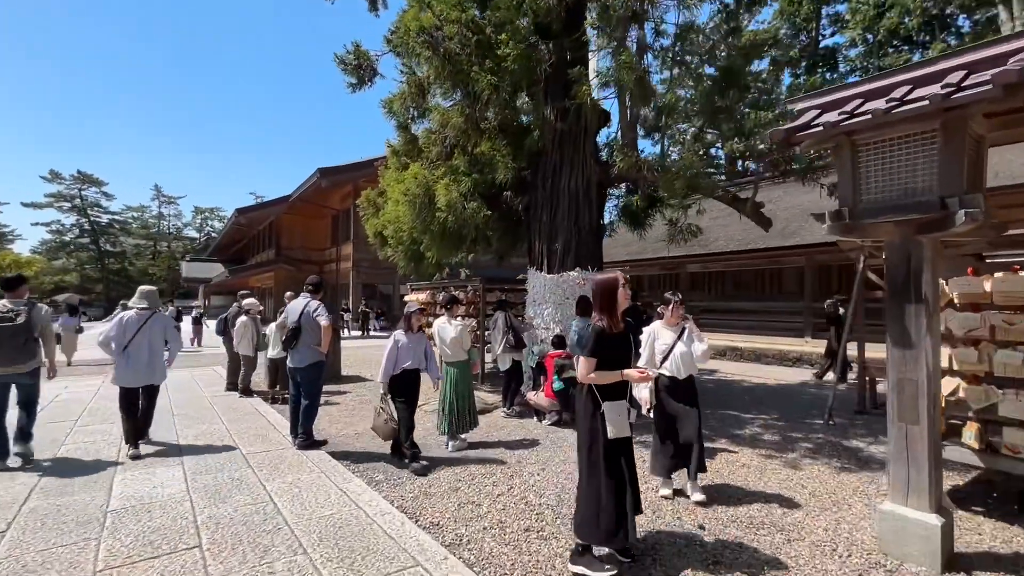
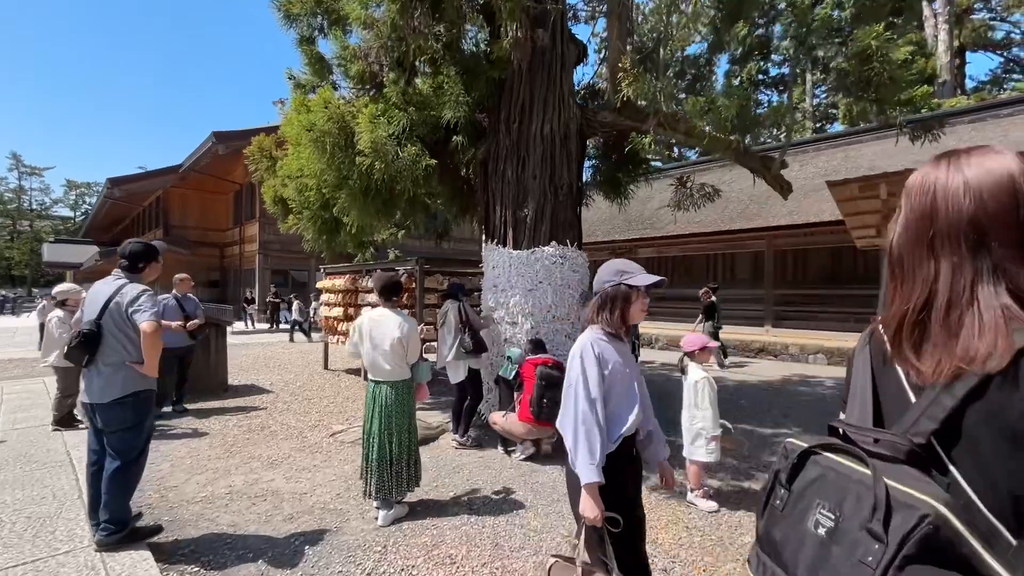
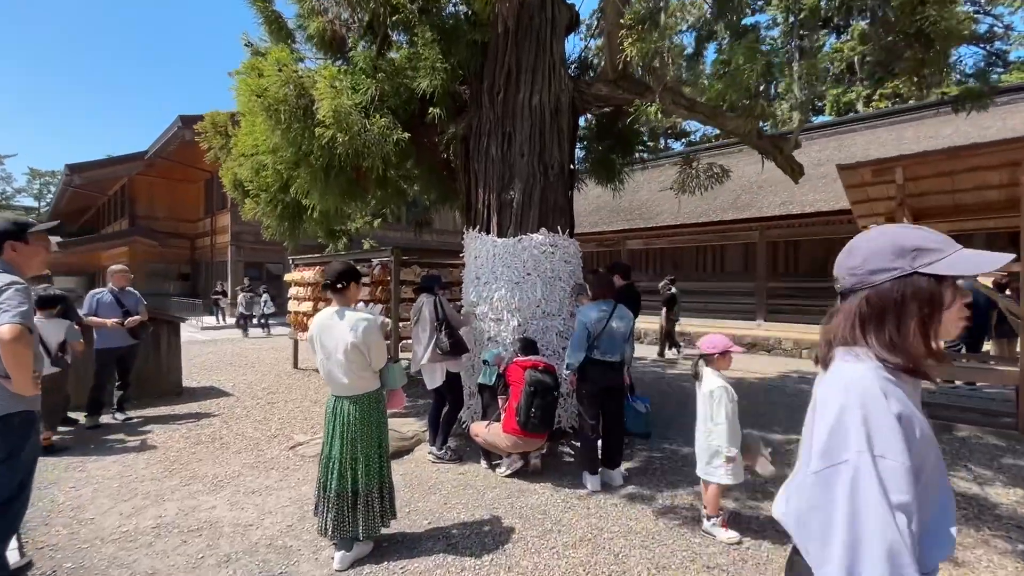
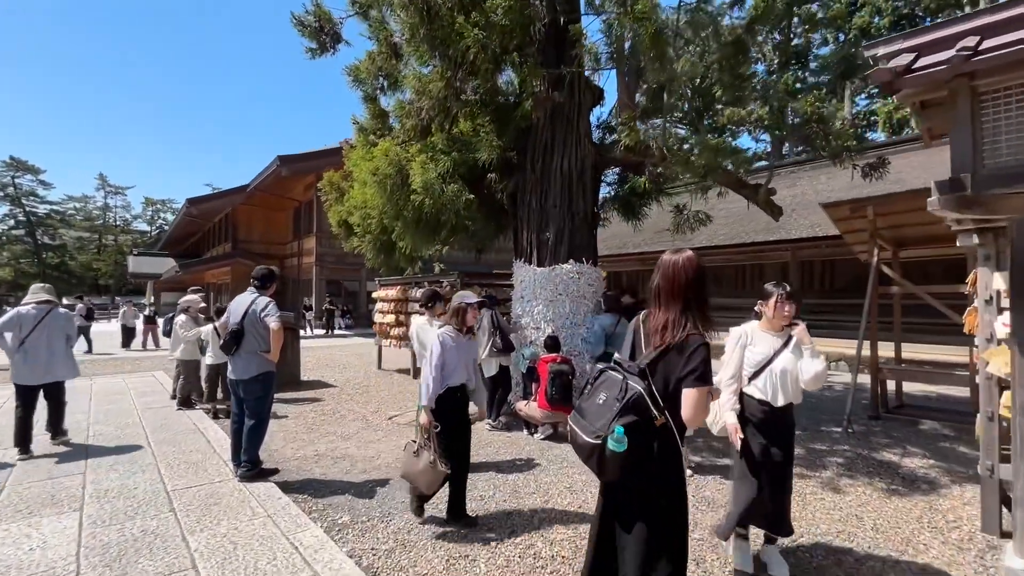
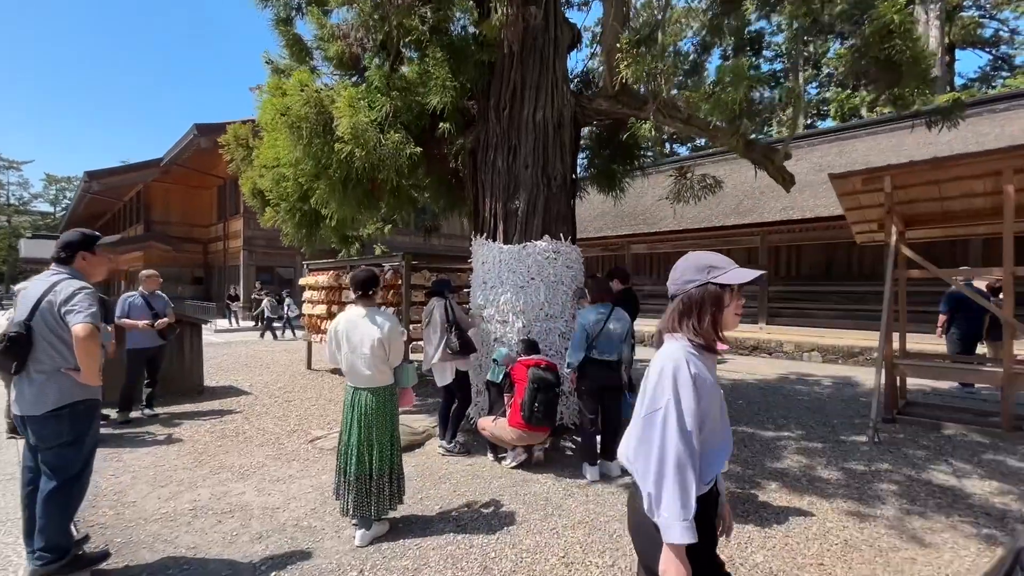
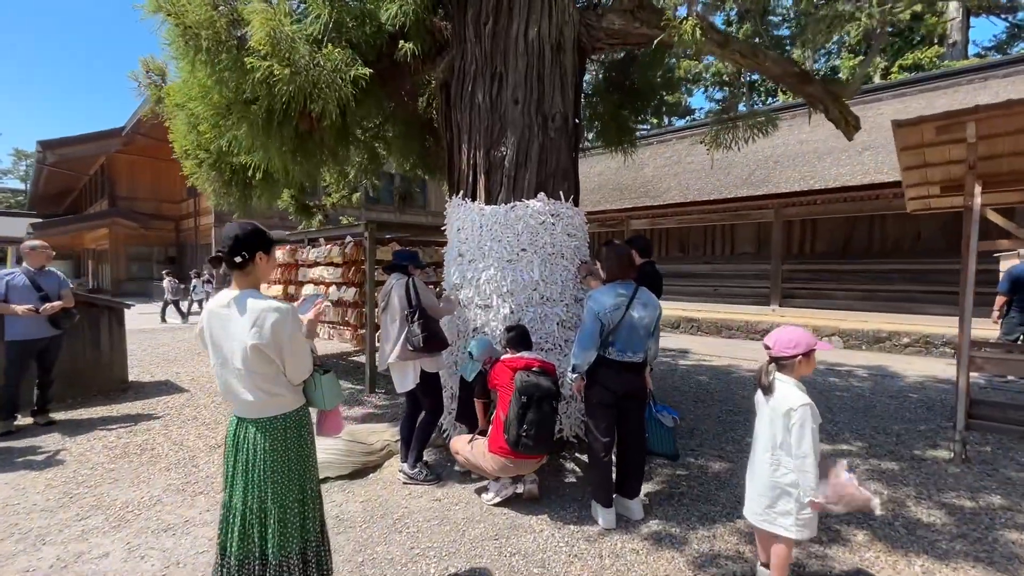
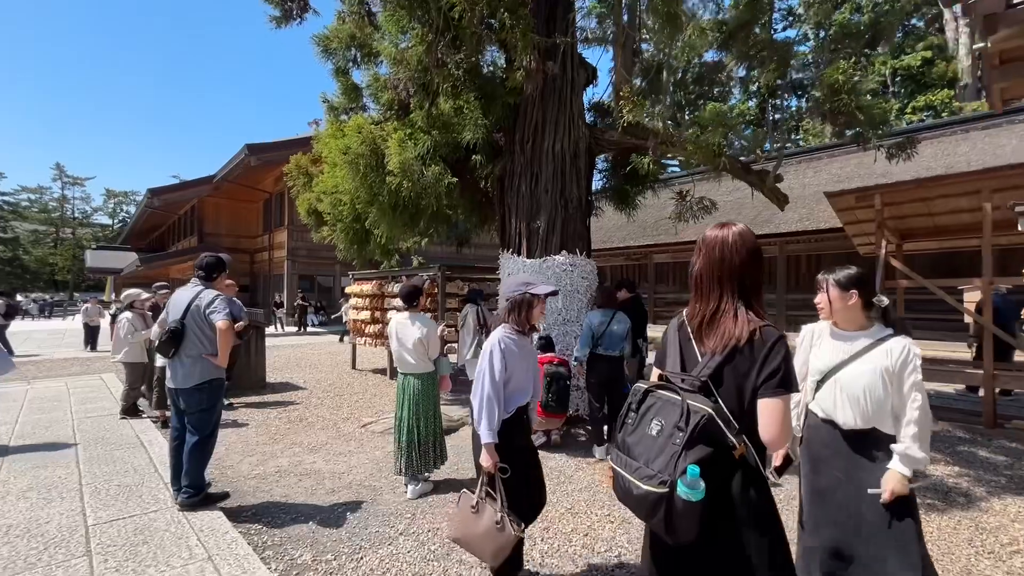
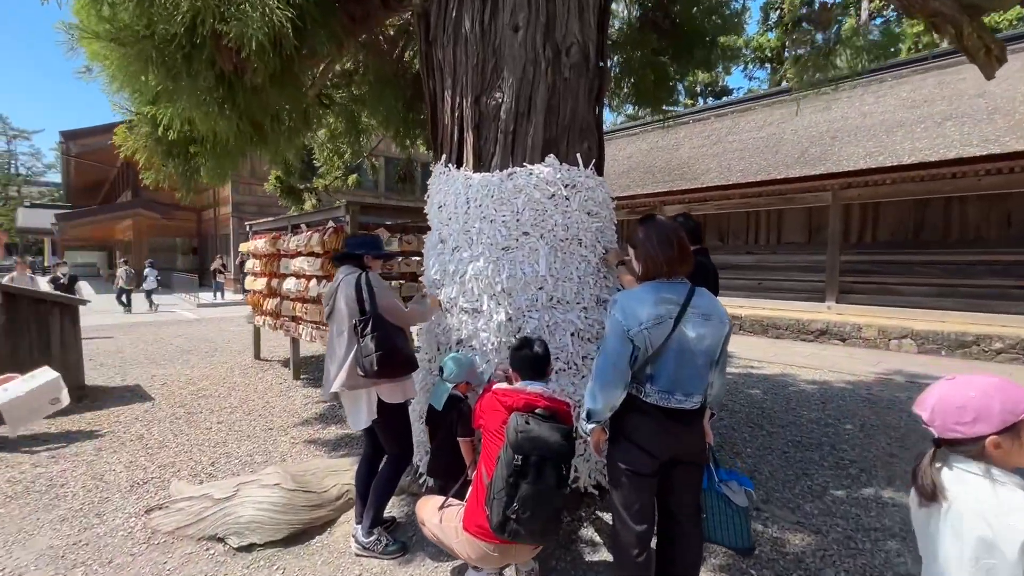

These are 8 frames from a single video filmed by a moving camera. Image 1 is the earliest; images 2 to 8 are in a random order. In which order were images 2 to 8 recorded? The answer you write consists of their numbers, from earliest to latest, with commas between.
4, 7, 2, 5, 3, 6, 8
